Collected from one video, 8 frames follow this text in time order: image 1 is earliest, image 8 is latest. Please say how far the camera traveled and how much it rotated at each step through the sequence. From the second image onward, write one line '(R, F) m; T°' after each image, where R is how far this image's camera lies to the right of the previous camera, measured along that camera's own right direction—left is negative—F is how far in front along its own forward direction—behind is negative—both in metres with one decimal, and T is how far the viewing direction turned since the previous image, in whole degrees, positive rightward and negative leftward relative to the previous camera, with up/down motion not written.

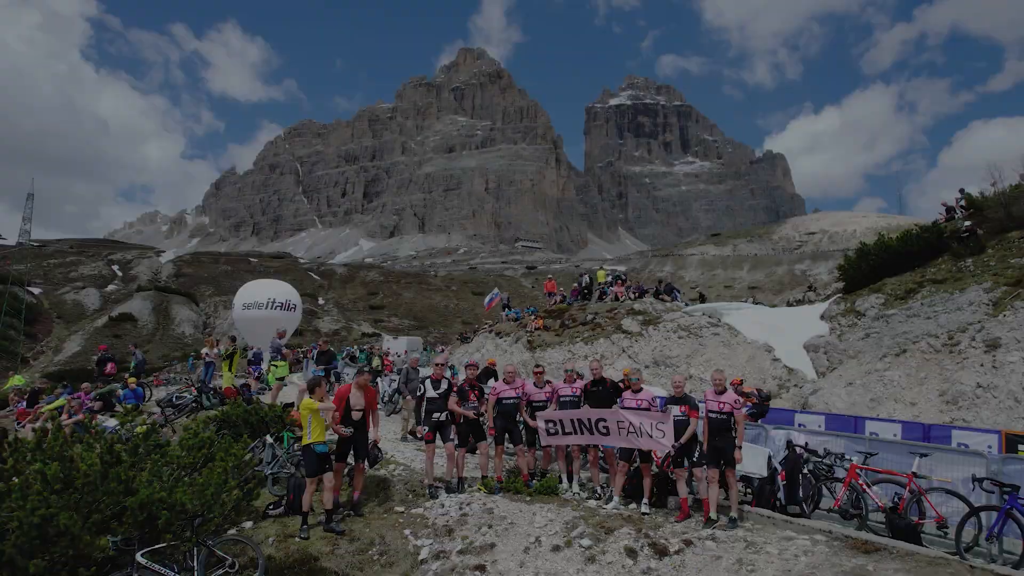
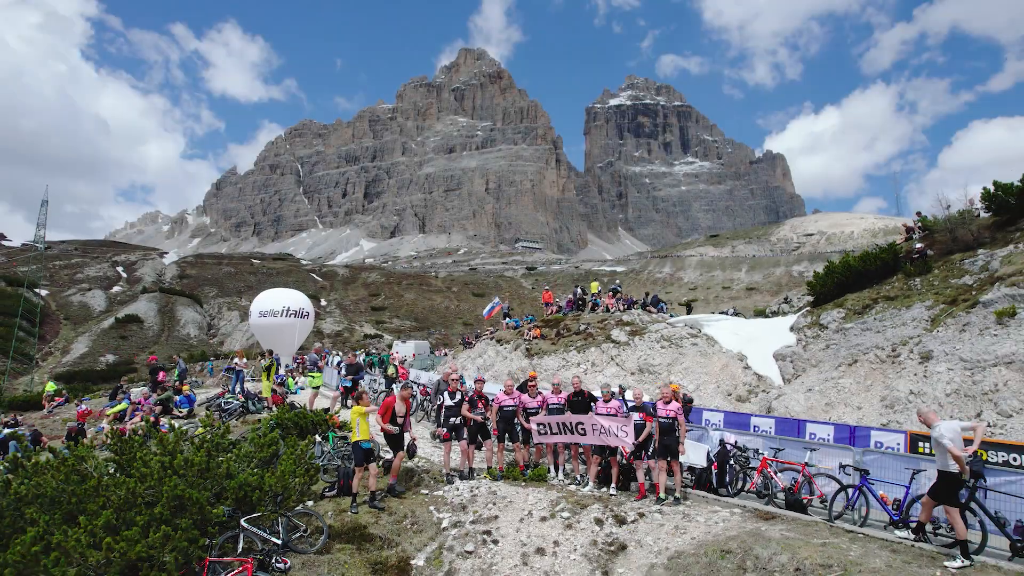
(0.0, -1.9) m; 0°
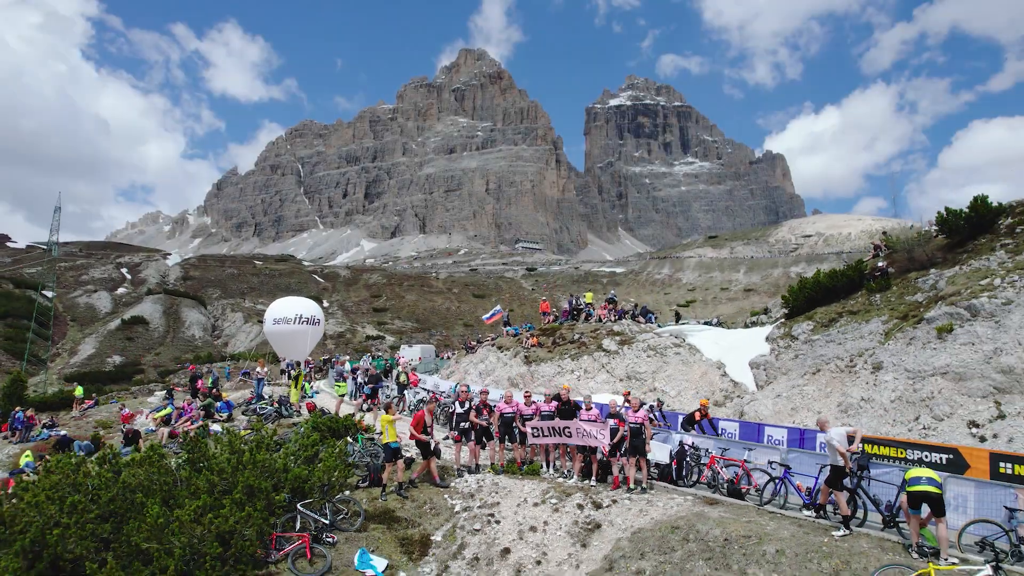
(0.0, -1.8) m; 0°
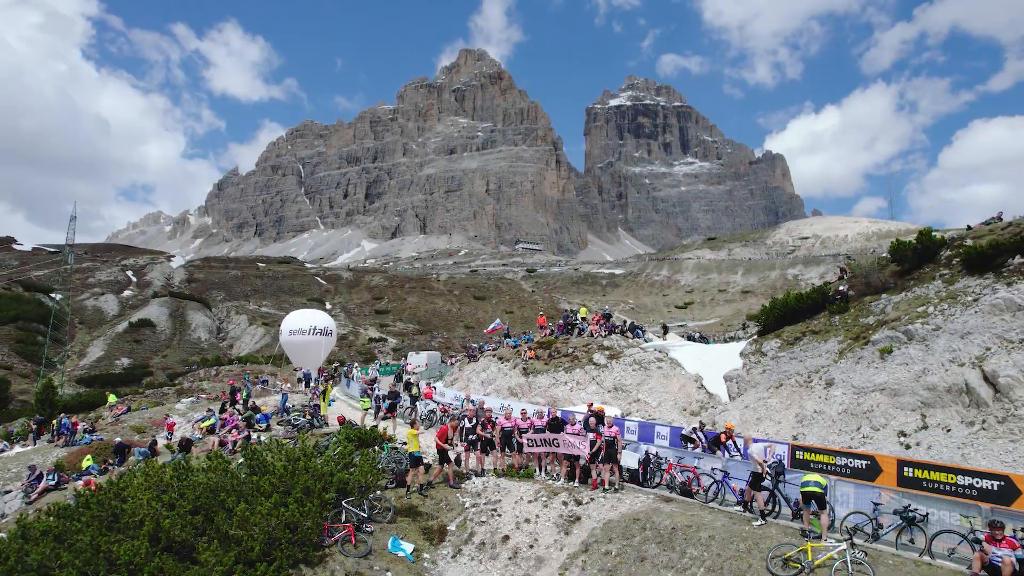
(0.0, -2.3) m; 0°
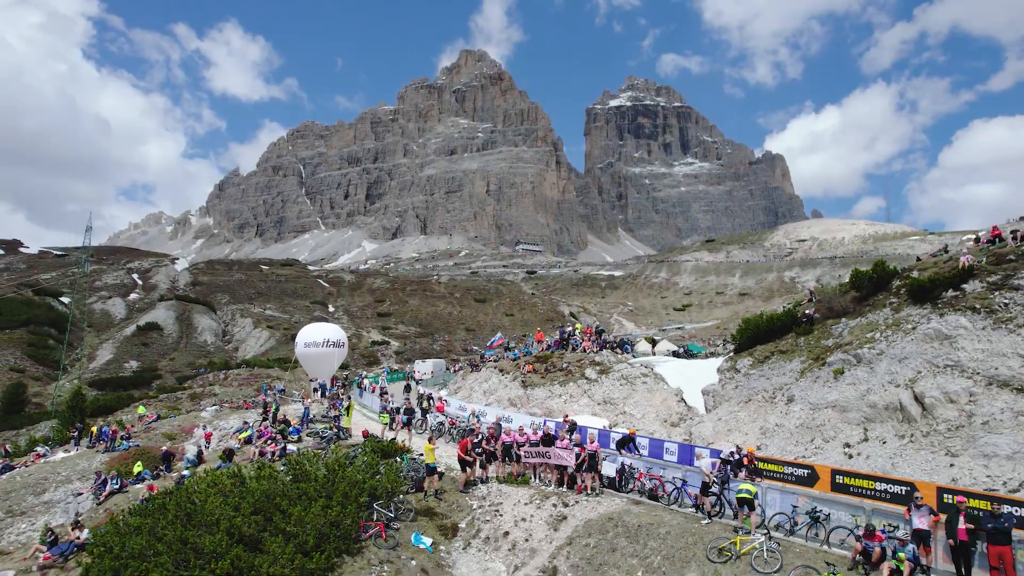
(0.0, -2.5) m; 0°
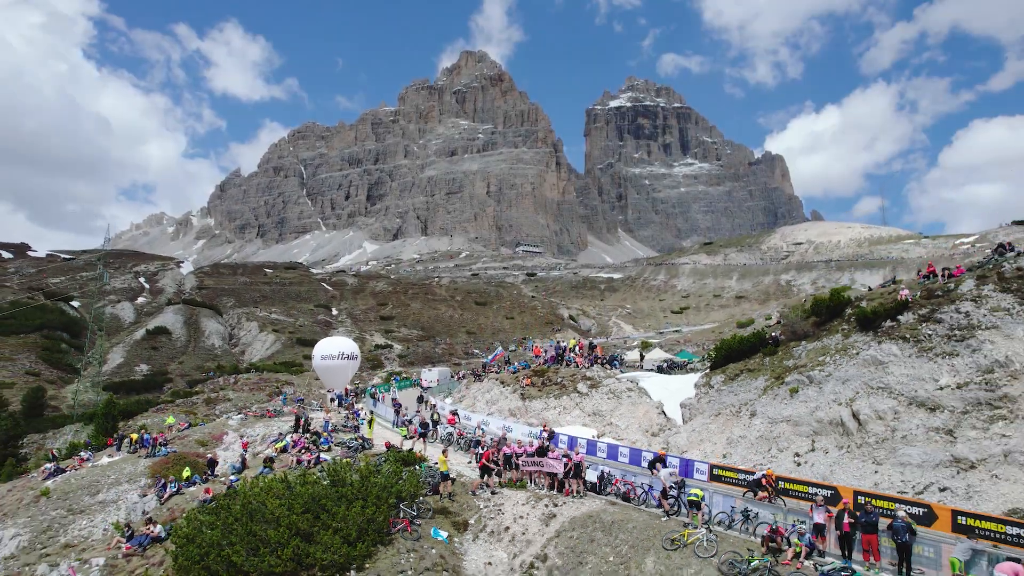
(0.0, -3.2) m; 0°
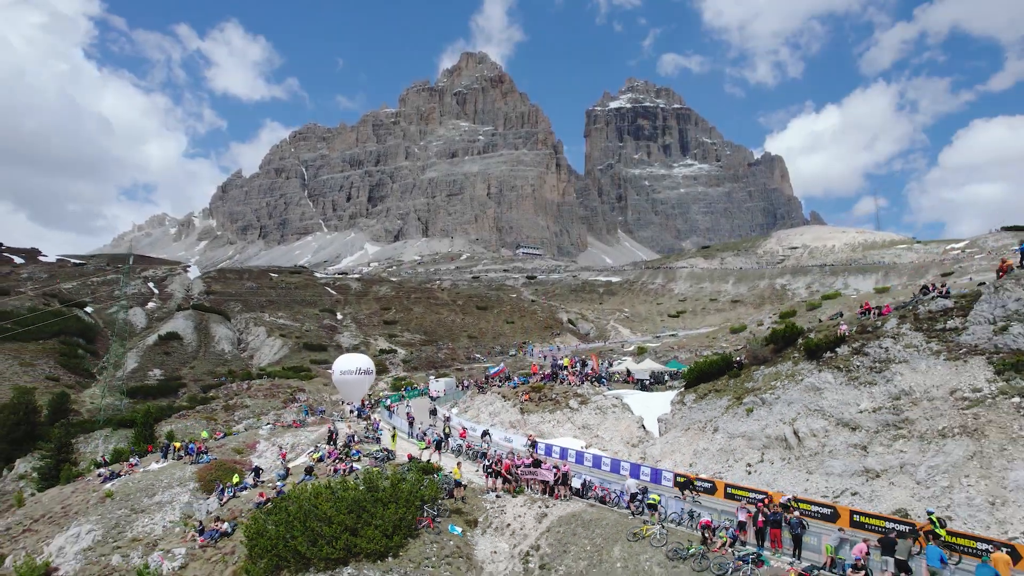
(0.0, -4.4) m; 0°
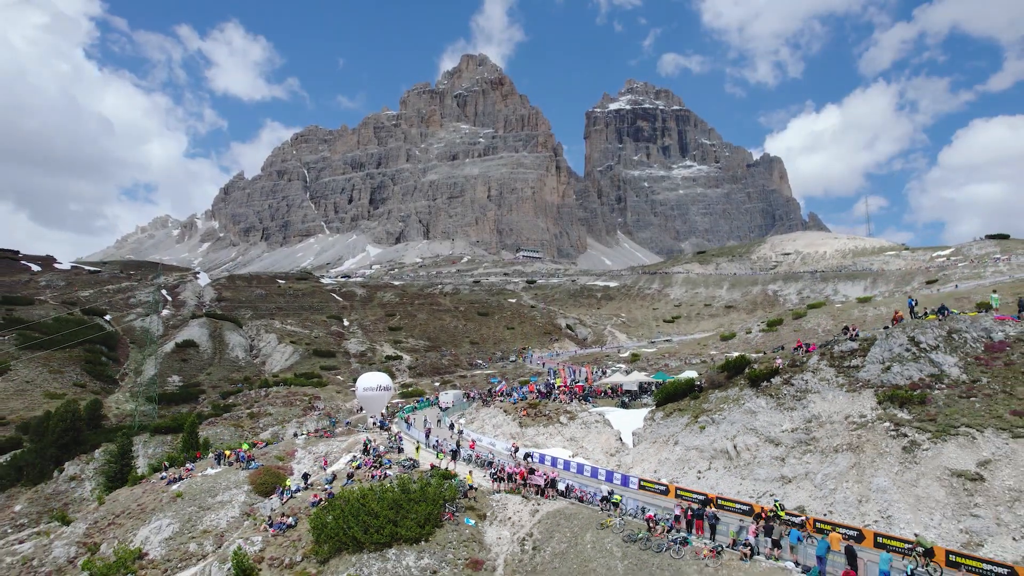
(0.0, -6.8) m; 0°
